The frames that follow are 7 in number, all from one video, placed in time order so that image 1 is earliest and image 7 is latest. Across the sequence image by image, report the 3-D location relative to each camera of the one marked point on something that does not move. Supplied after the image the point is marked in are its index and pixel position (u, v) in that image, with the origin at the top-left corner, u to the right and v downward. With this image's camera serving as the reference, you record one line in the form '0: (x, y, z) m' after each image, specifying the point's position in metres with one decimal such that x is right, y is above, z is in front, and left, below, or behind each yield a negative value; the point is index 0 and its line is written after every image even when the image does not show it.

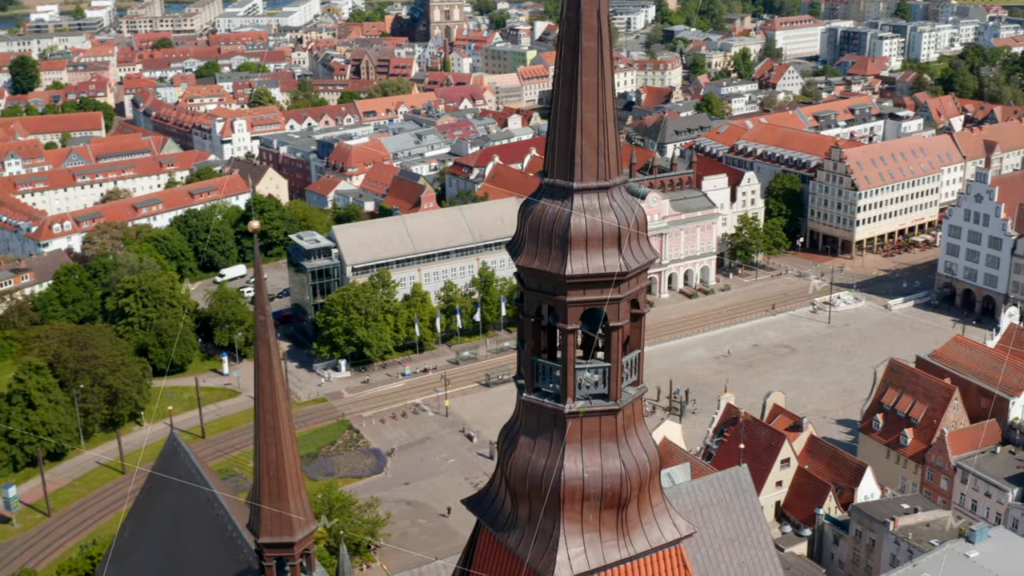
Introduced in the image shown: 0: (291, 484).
0: (-3.1, -2.7, +17.4) m
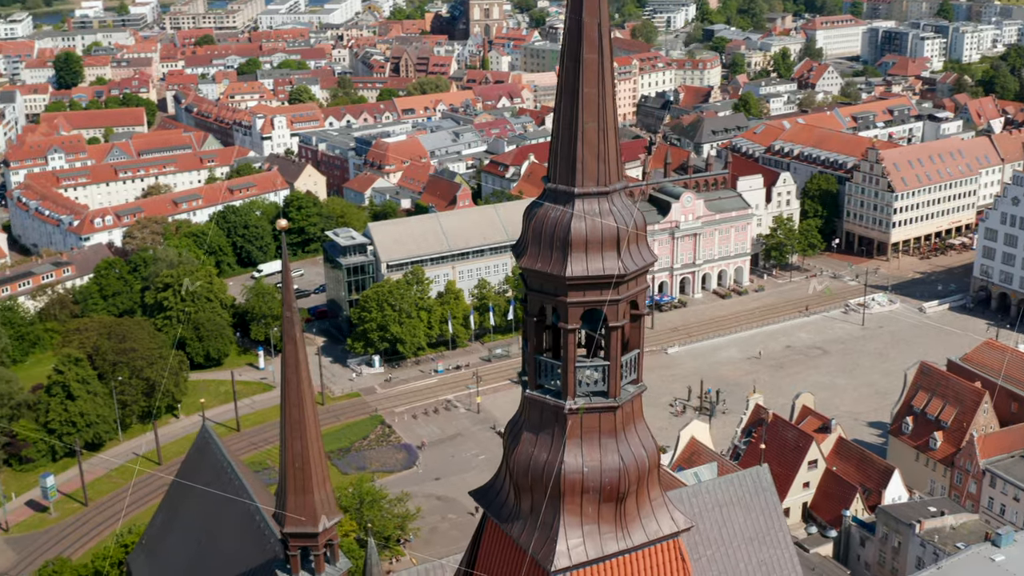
0: (-2.8, -2.7, +17.8) m
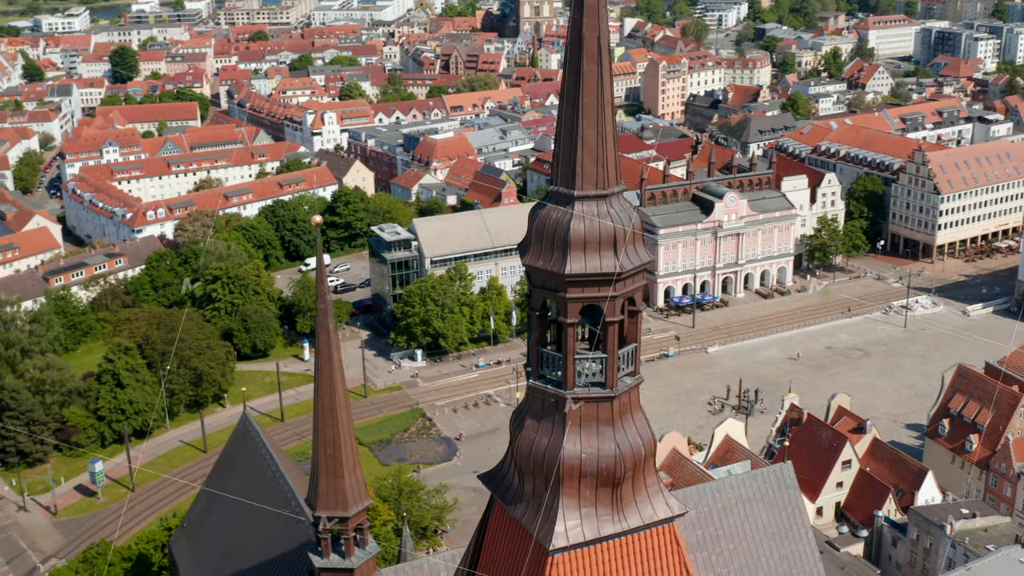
0: (-2.5, -2.6, +18.5) m
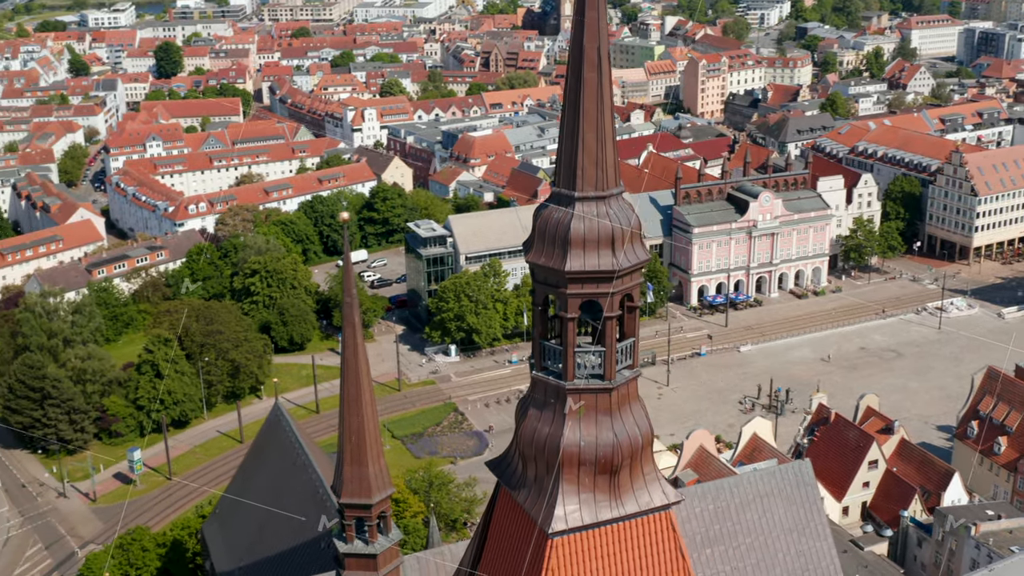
0: (-2.2, -2.5, +19.1) m
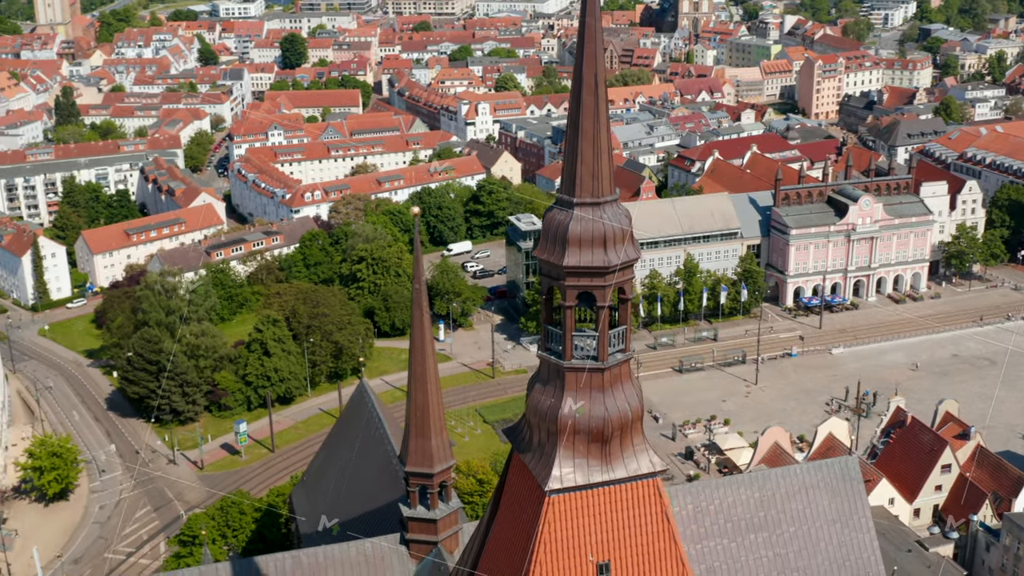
0: (-1.3, -2.3, +20.9) m
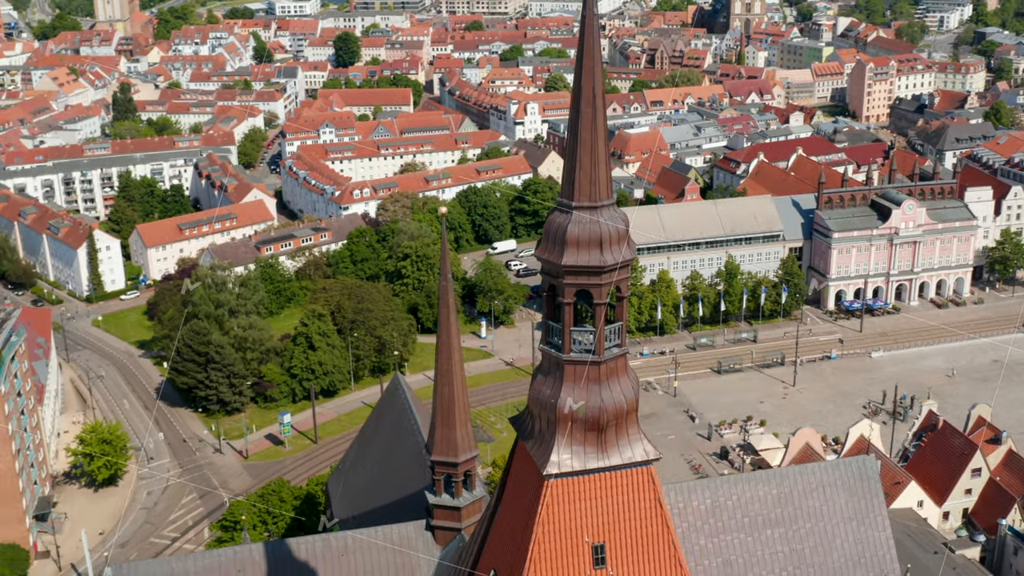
0: (-0.9, -2.3, +21.8) m
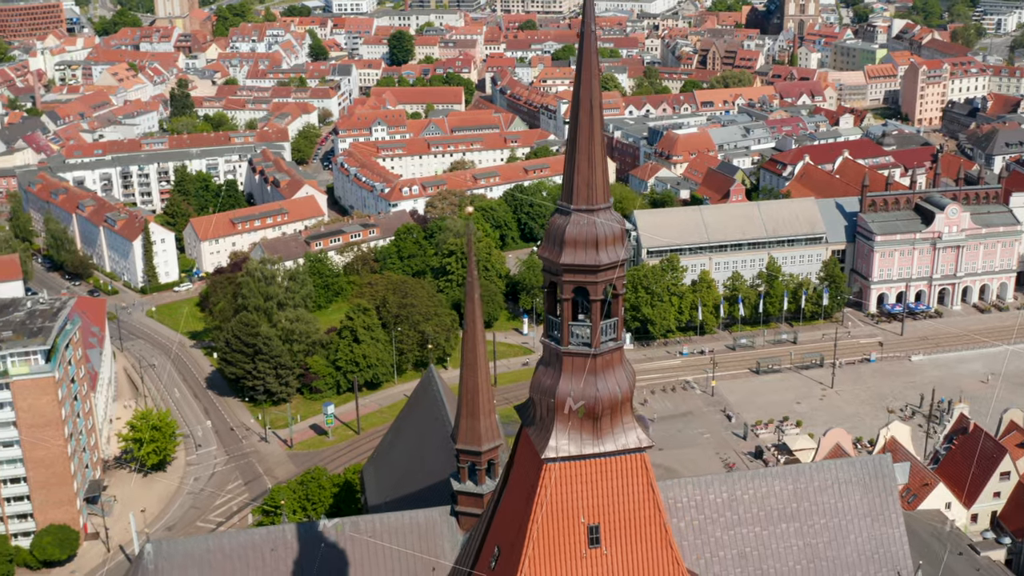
0: (-0.5, -2.2, +22.8) m
